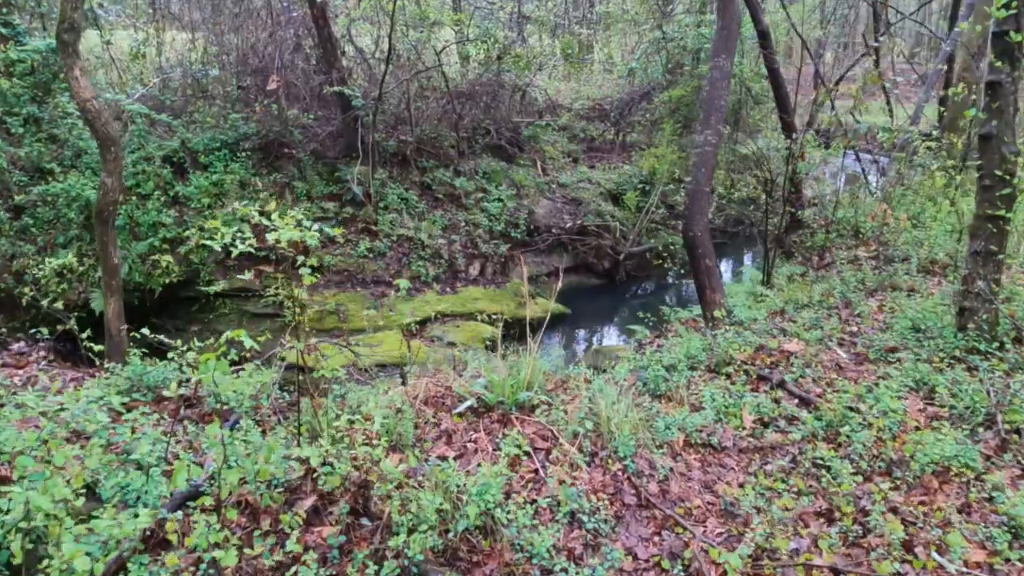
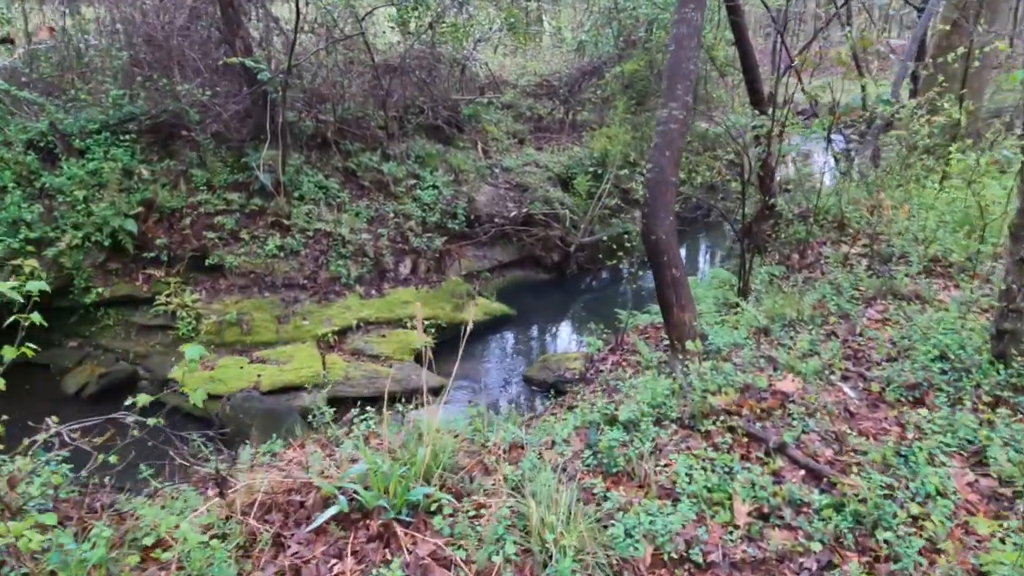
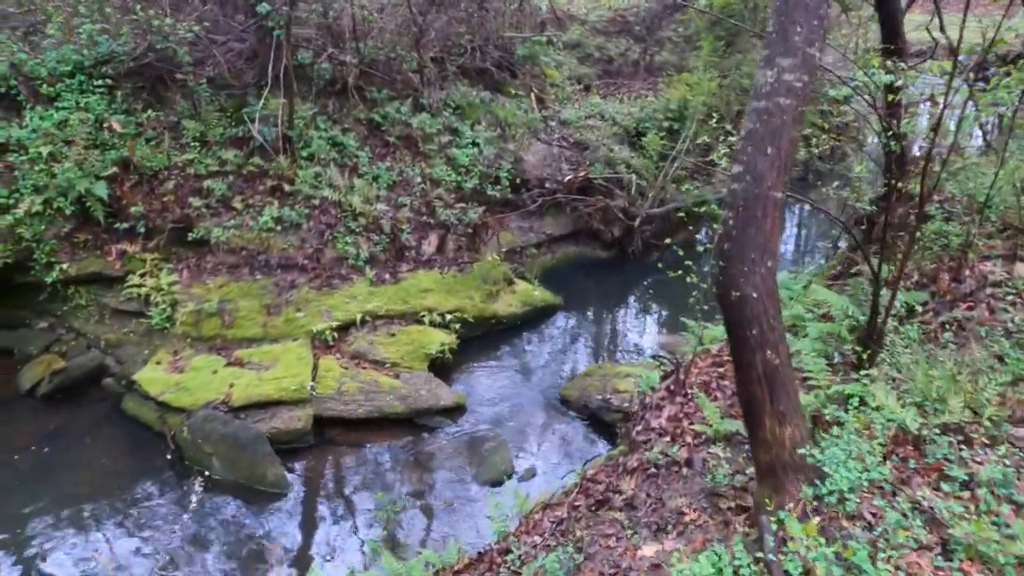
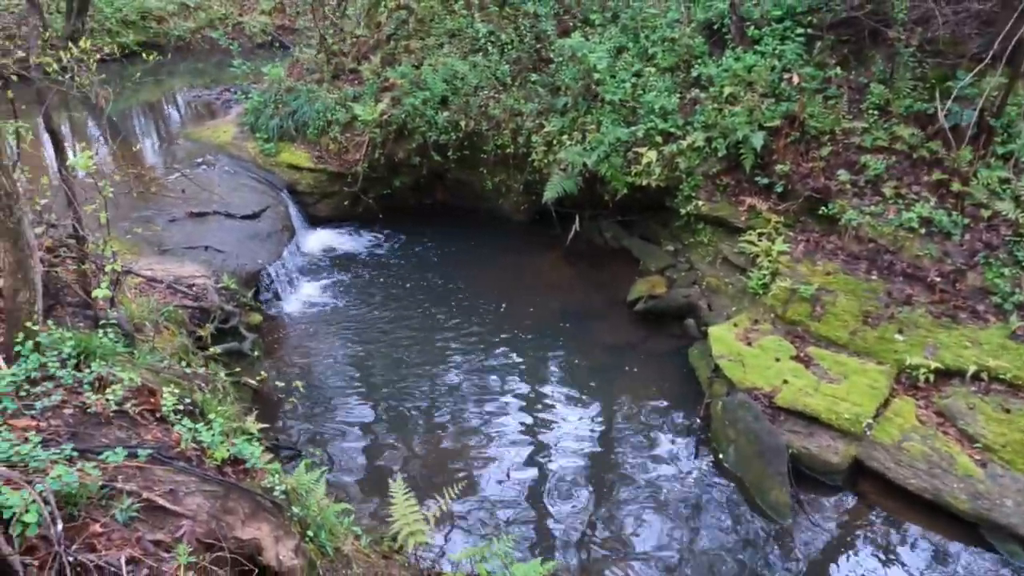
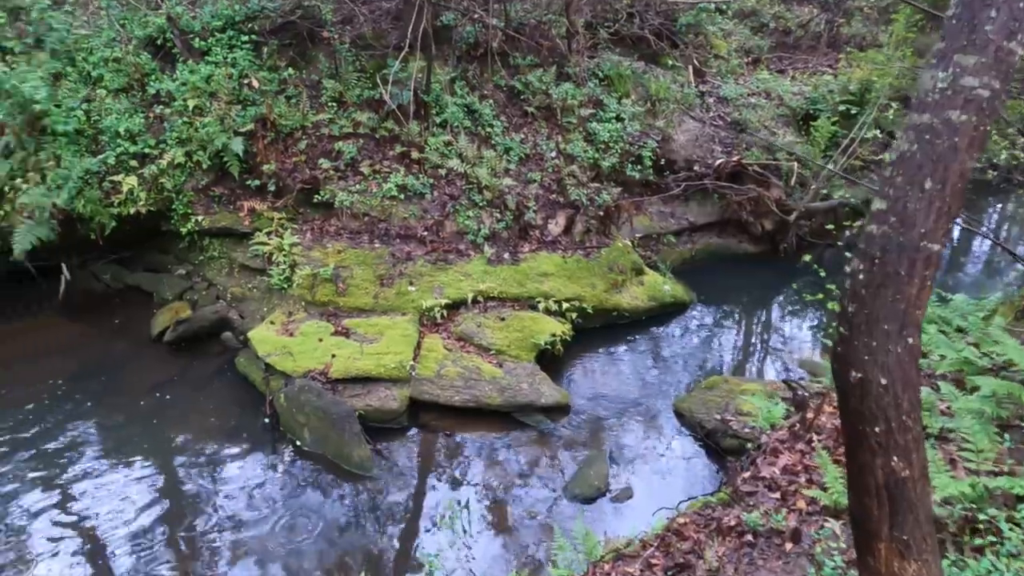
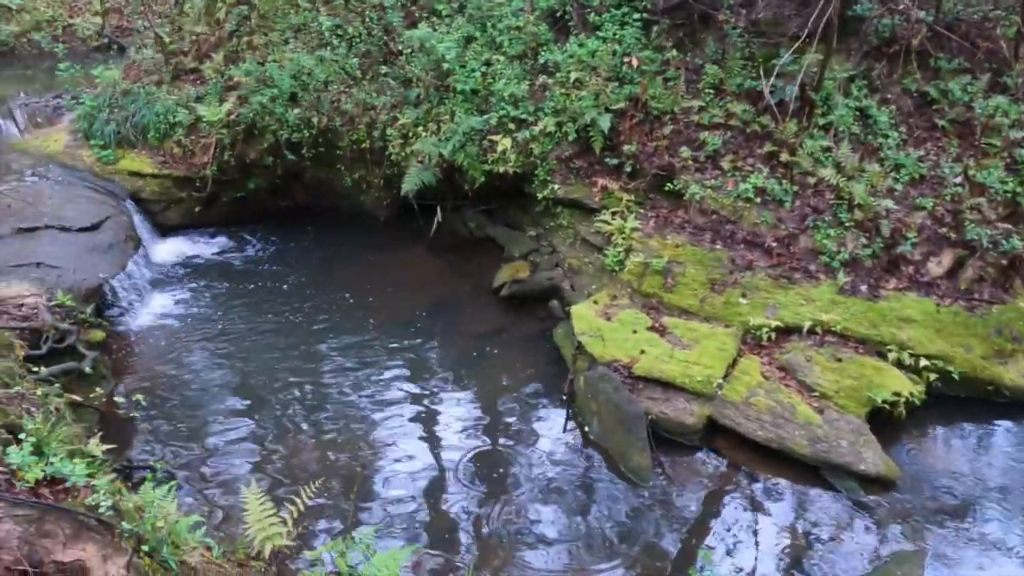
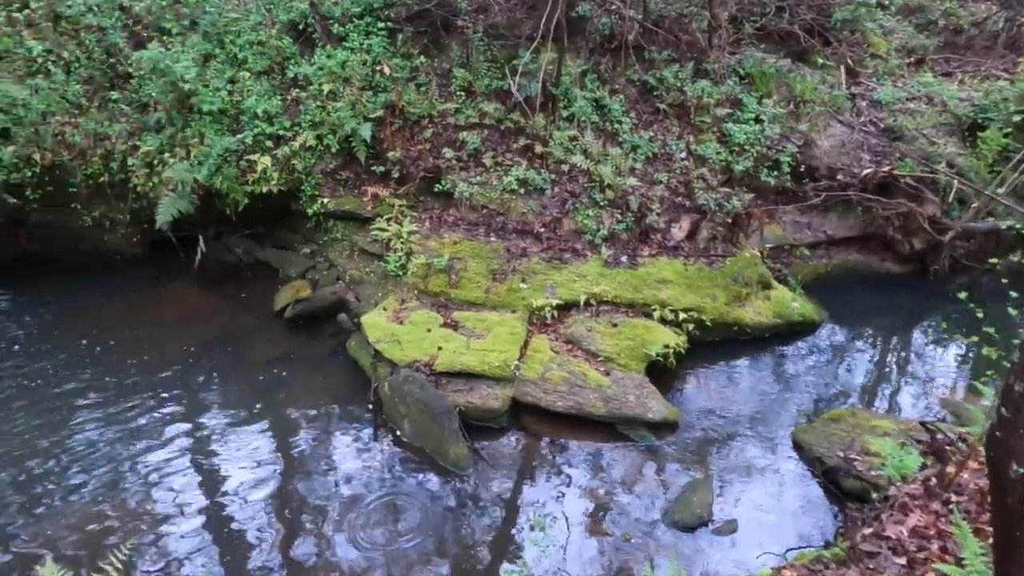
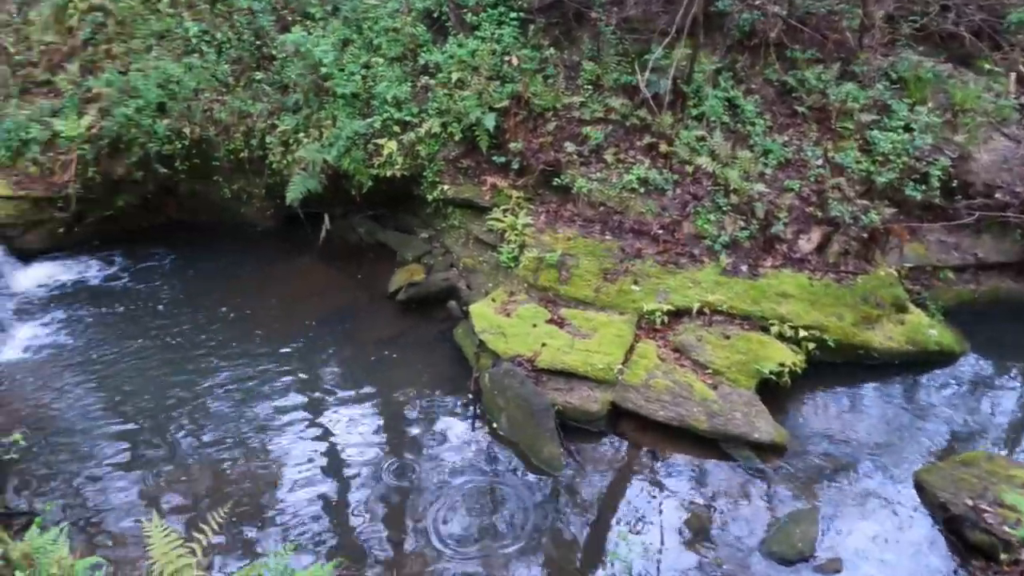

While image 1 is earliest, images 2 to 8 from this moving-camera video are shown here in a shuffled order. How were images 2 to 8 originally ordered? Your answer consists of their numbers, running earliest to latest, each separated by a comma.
2, 3, 5, 7, 8, 6, 4
